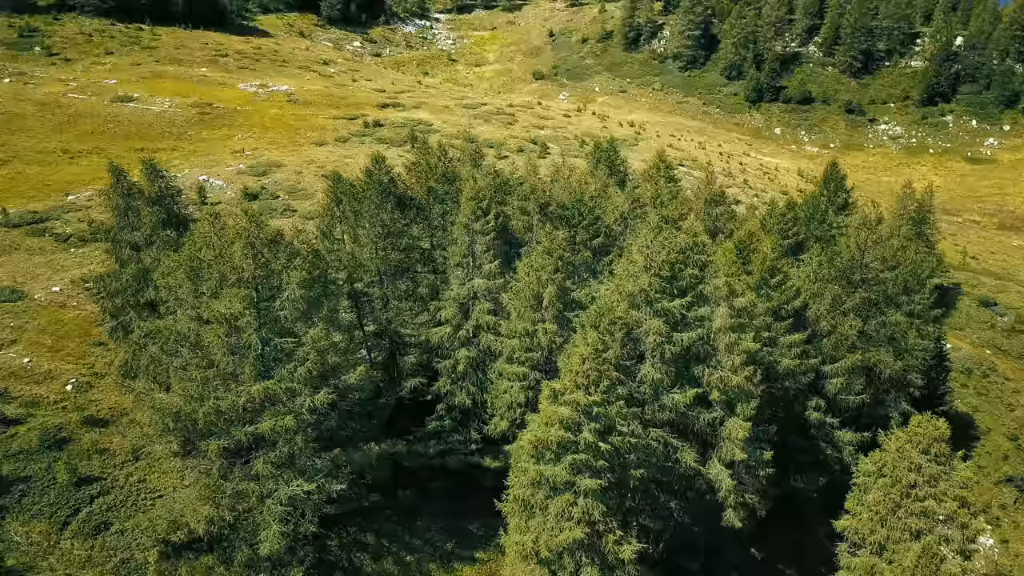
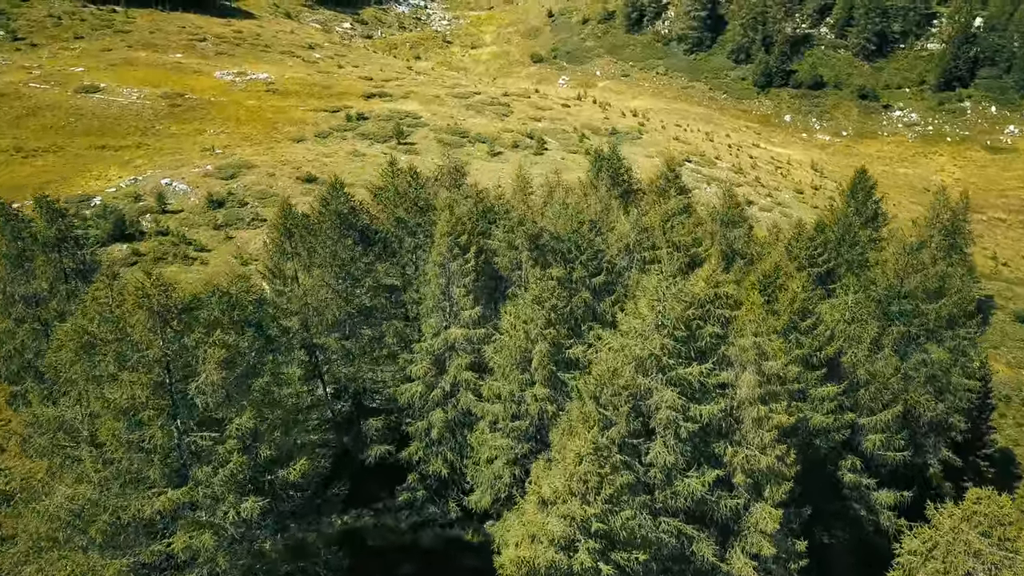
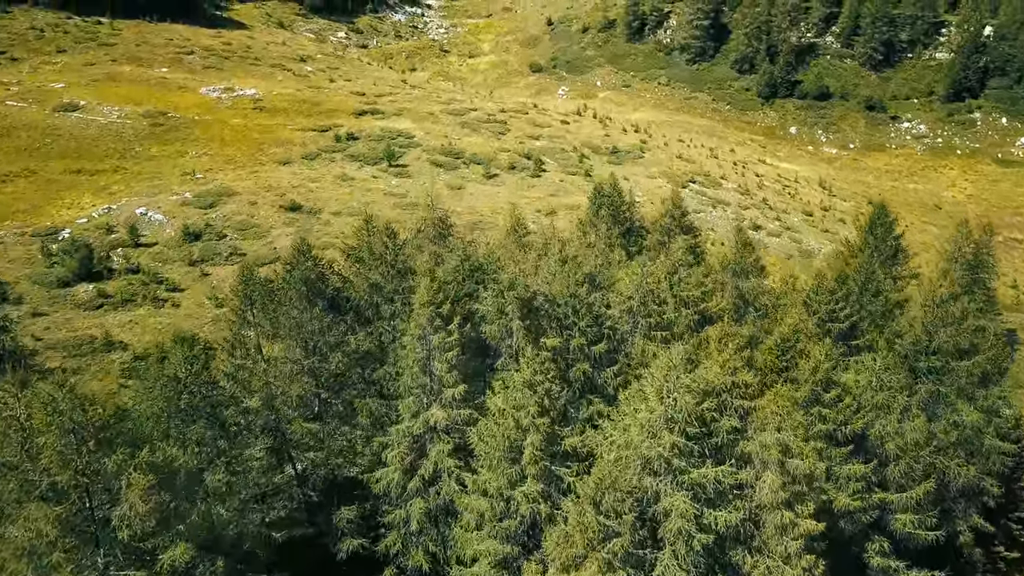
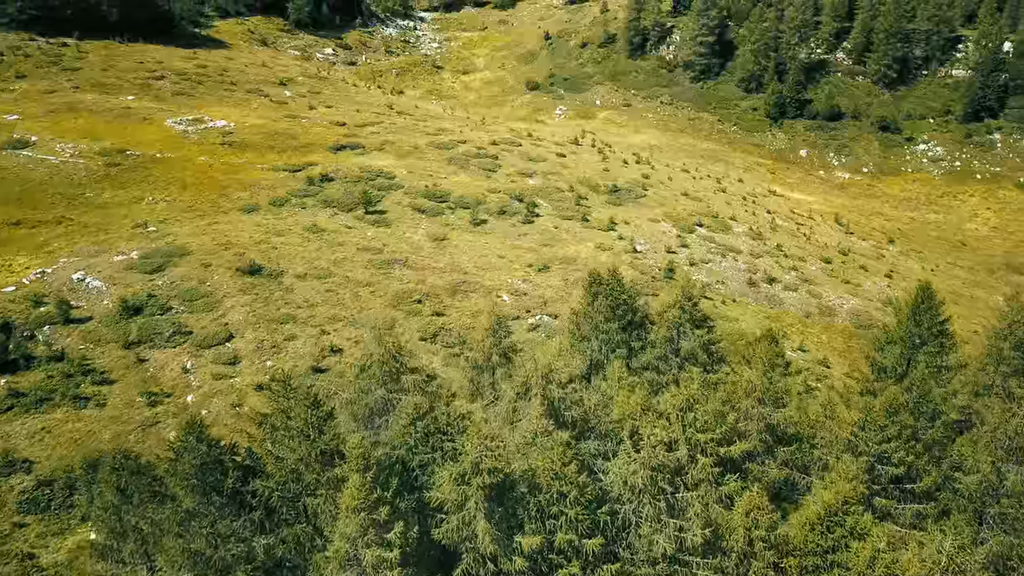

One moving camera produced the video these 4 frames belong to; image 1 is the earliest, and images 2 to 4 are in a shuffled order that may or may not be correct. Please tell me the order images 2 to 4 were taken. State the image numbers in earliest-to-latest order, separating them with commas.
2, 3, 4
